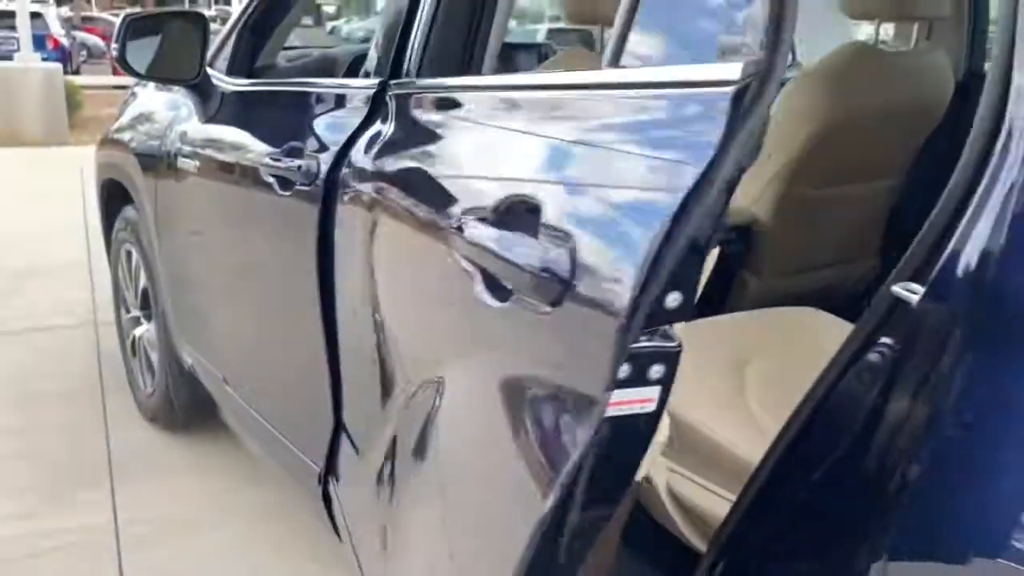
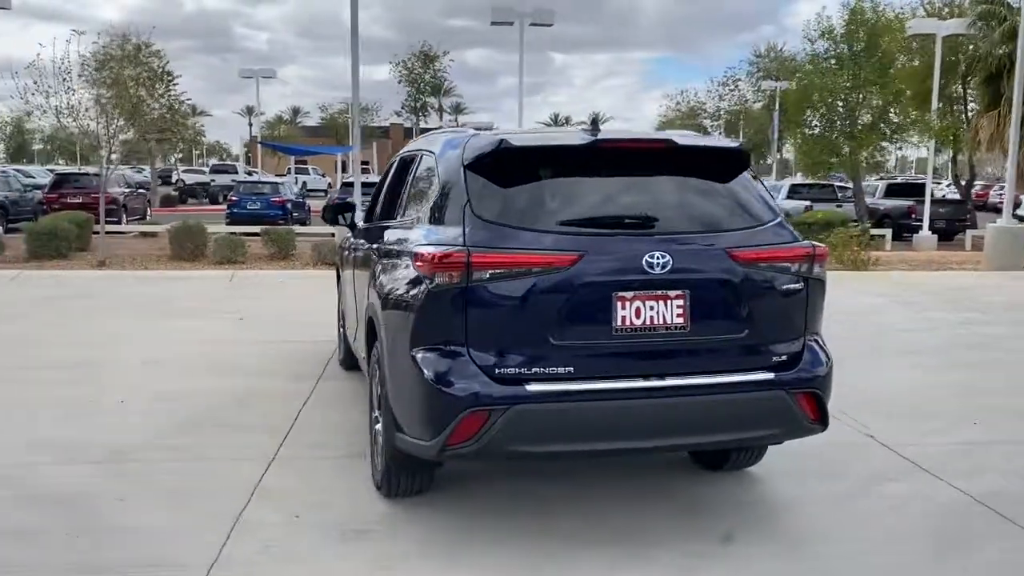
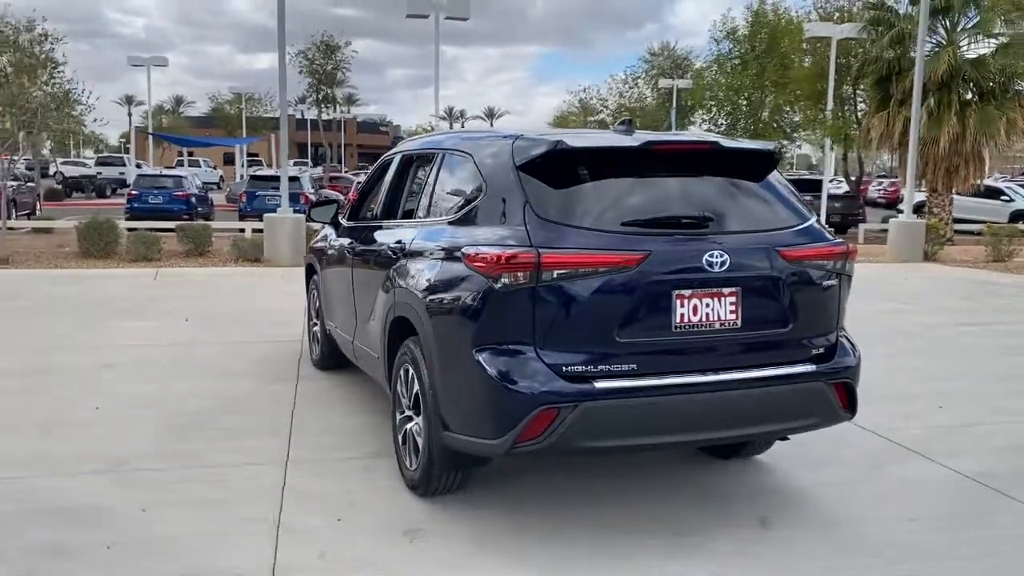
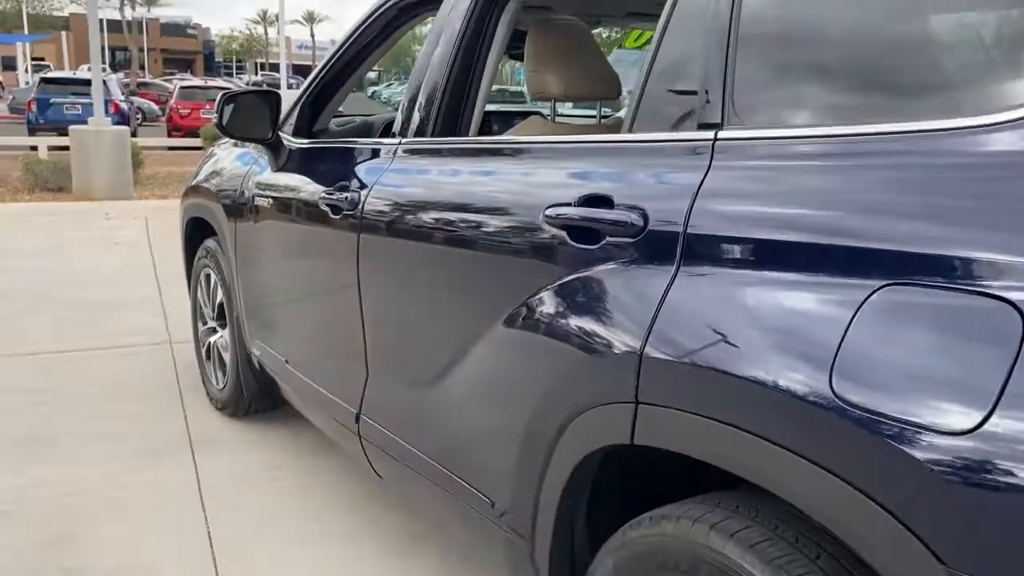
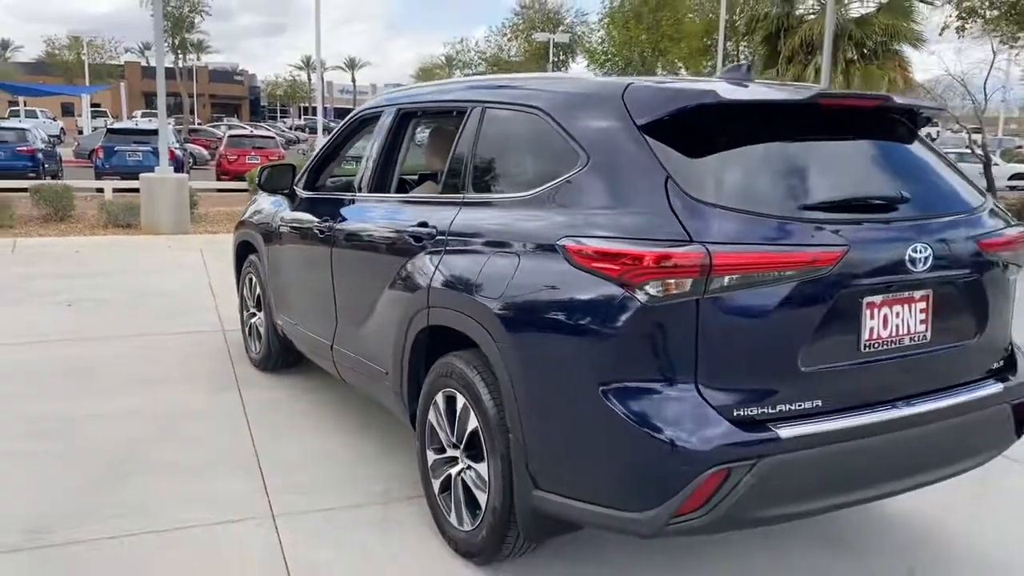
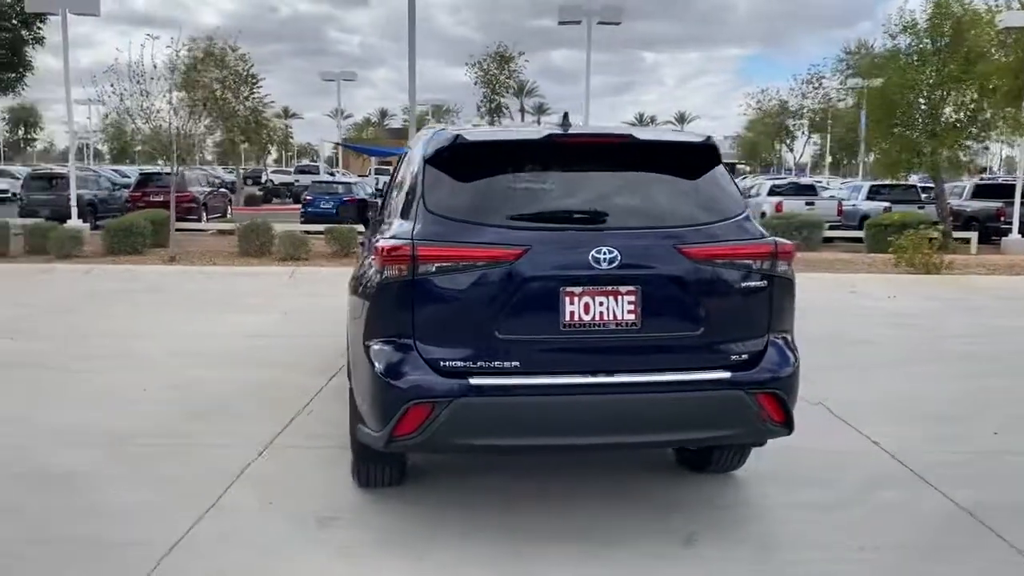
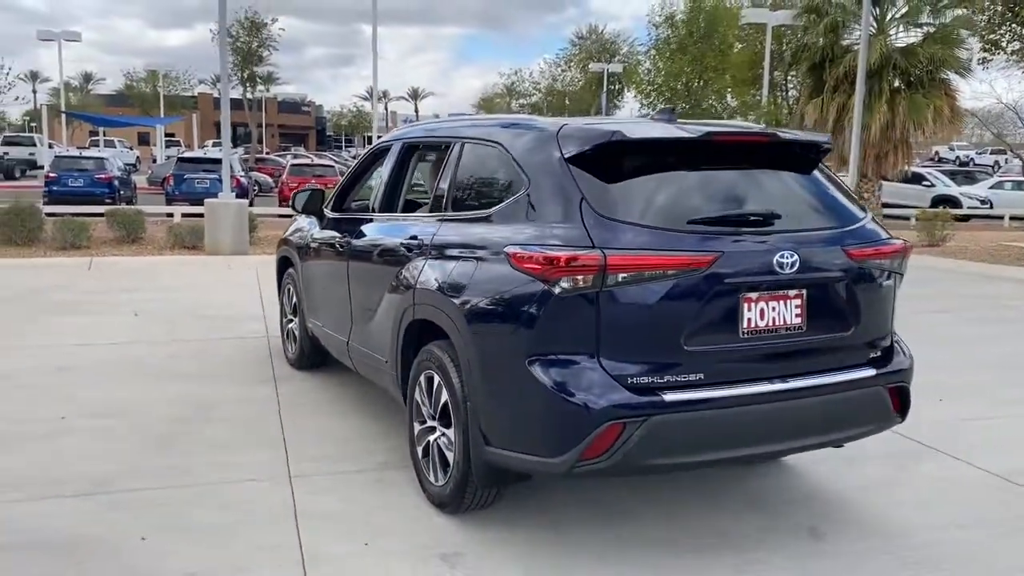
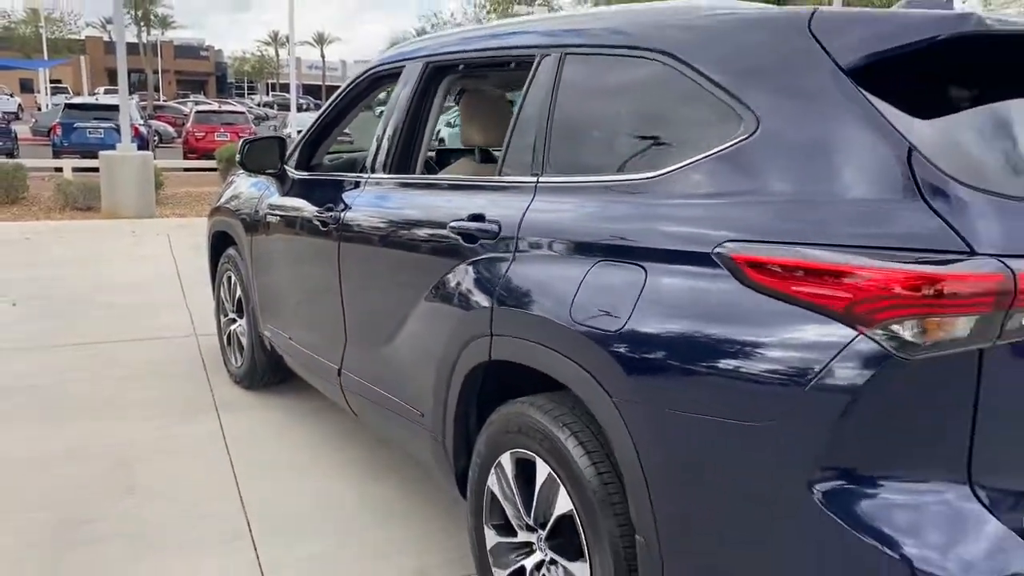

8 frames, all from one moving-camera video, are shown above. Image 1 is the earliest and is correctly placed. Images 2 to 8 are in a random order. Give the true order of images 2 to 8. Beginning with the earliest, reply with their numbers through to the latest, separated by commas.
4, 8, 5, 7, 3, 2, 6
